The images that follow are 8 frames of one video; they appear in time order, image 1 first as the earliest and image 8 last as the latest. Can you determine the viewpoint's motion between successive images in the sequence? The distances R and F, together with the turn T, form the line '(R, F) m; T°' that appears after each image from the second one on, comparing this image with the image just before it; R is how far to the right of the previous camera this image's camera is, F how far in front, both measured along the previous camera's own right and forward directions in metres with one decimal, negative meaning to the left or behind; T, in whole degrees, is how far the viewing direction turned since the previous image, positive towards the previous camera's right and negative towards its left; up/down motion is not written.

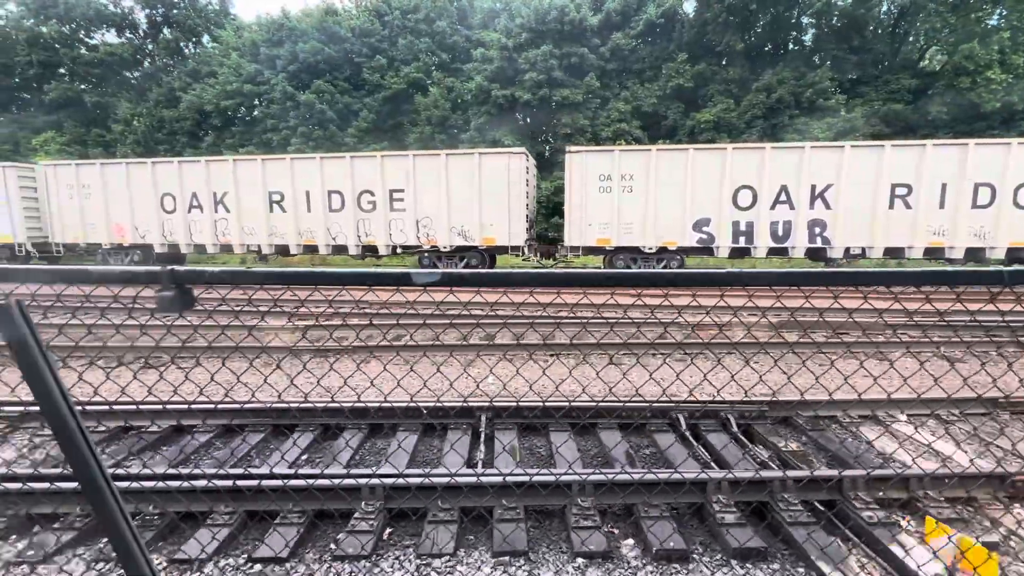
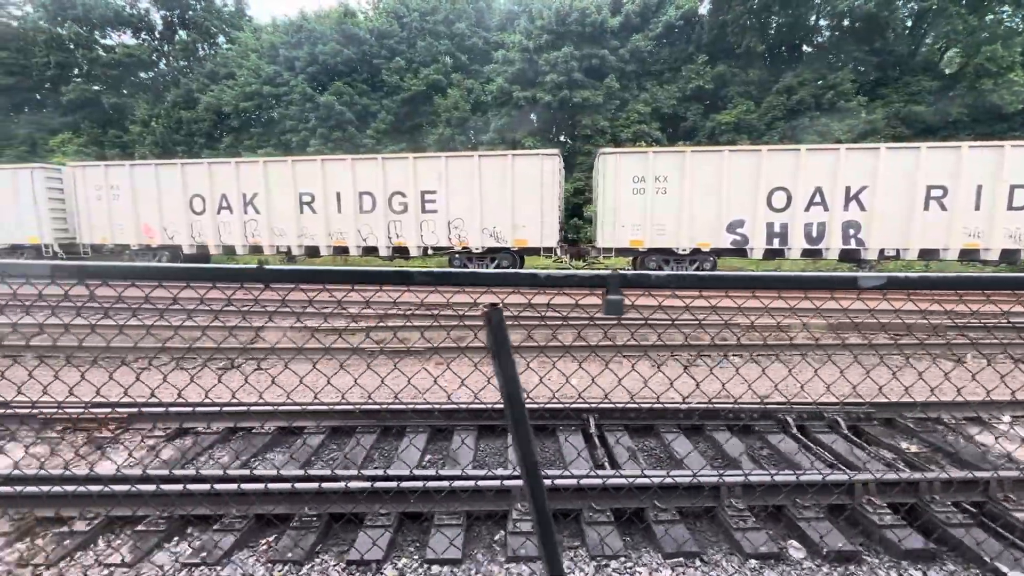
(-0.7, 0.0) m; 0°
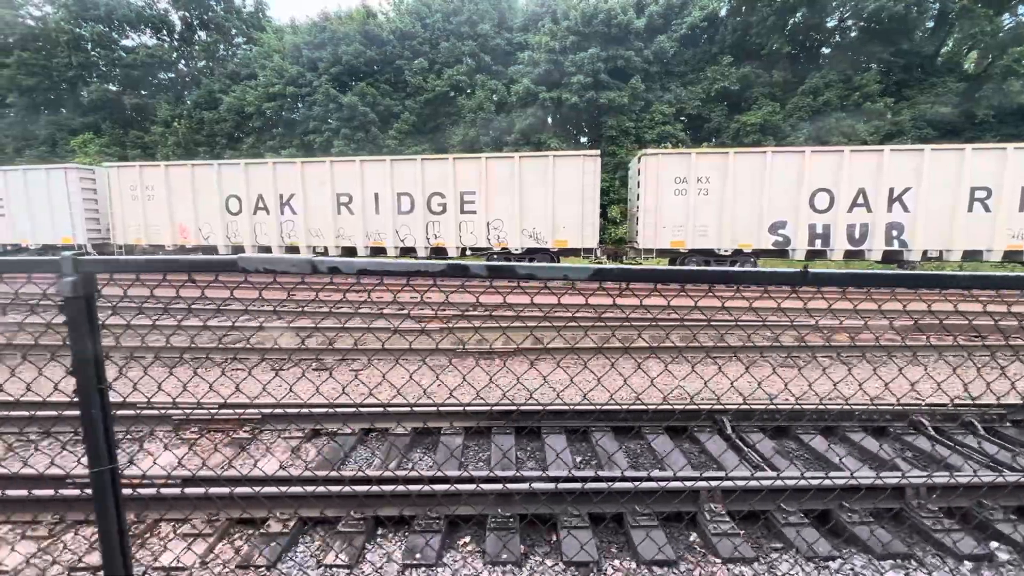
(-0.9, 0.0) m; 0°
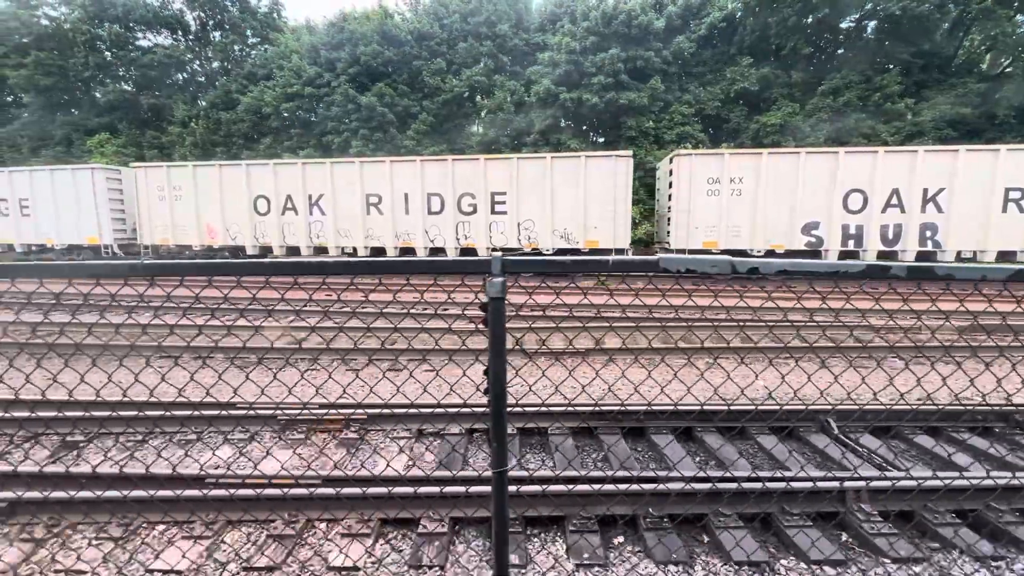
(-0.7, 0.0) m; 0°
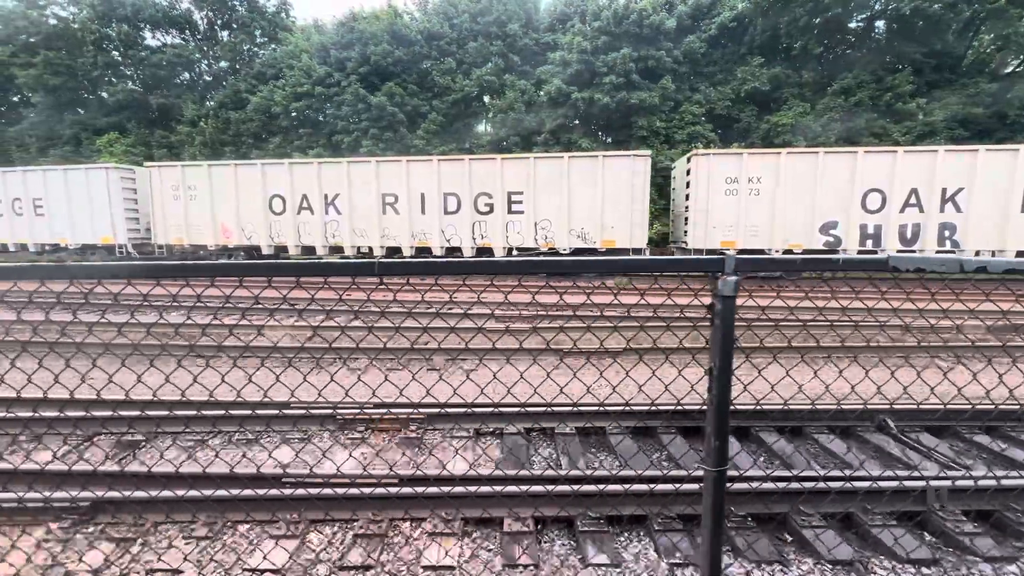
(-0.4, 0.0) m; 0°
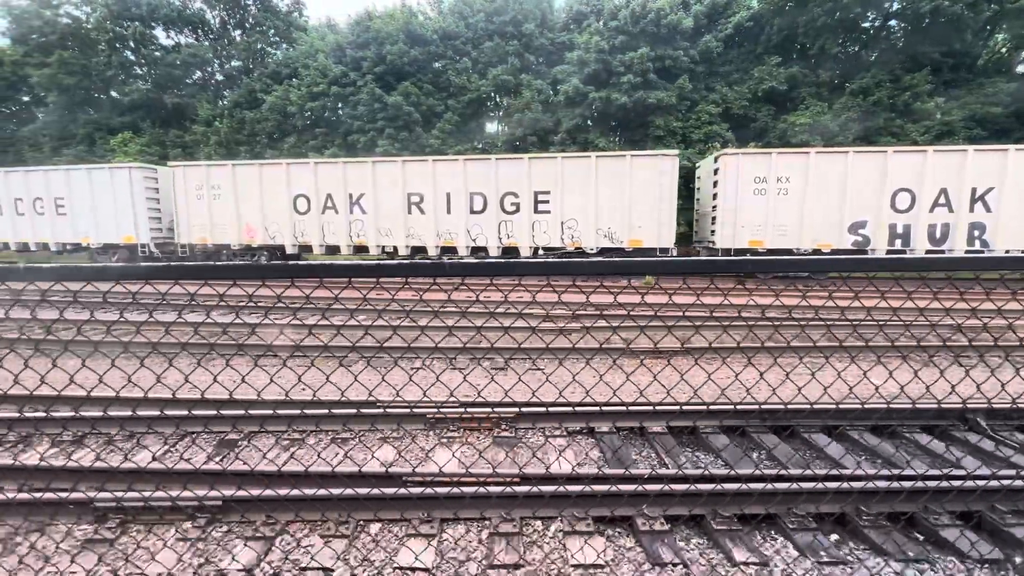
(-0.6, 0.0) m; 0°
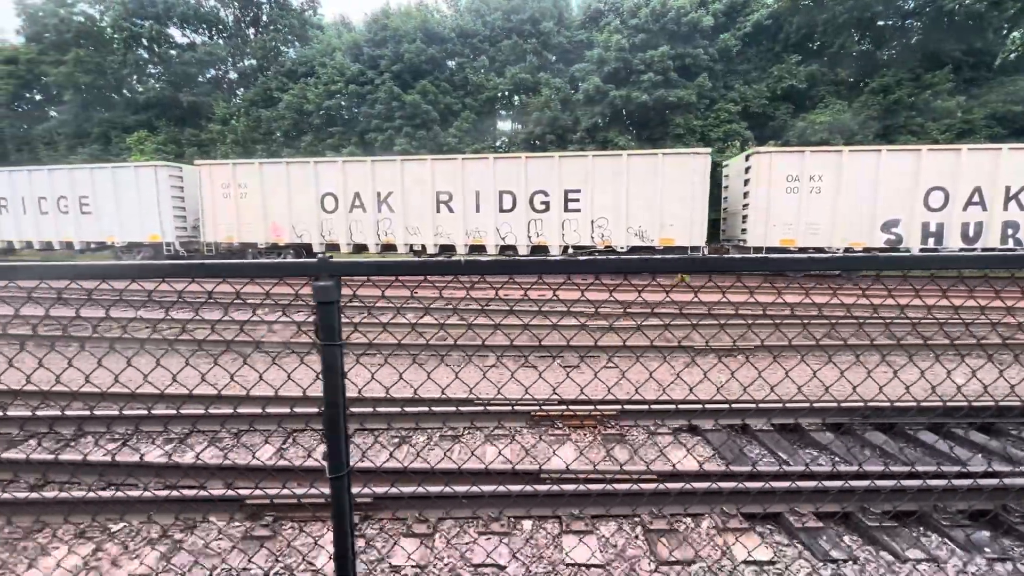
(-0.7, 0.0) m; 0°
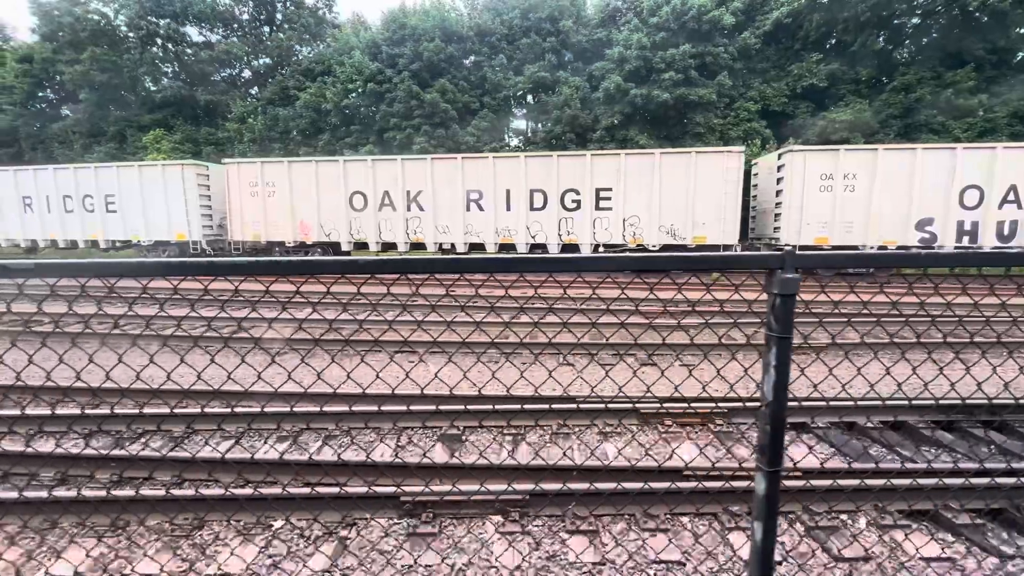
(-0.7, 0.0) m; 0°
